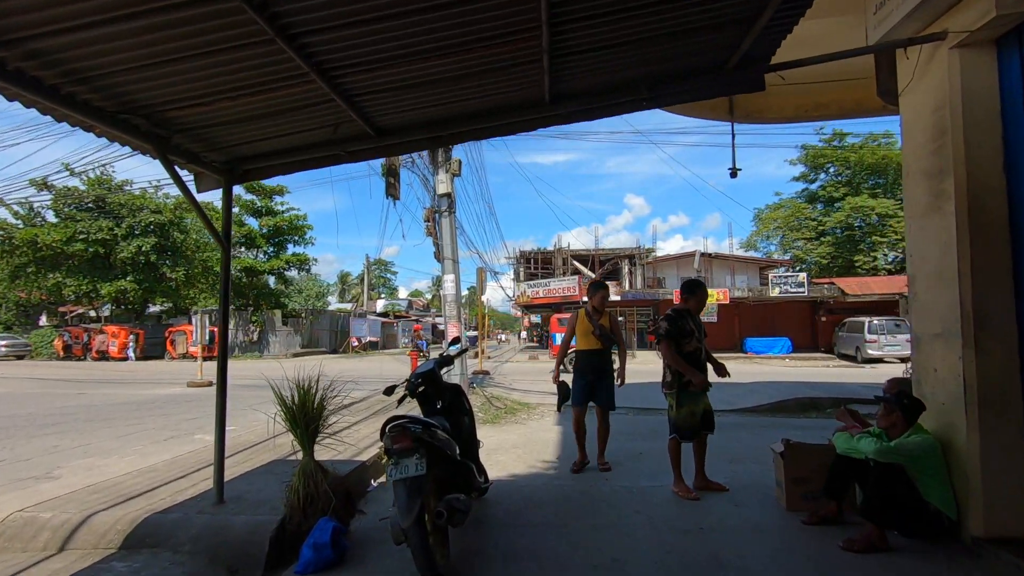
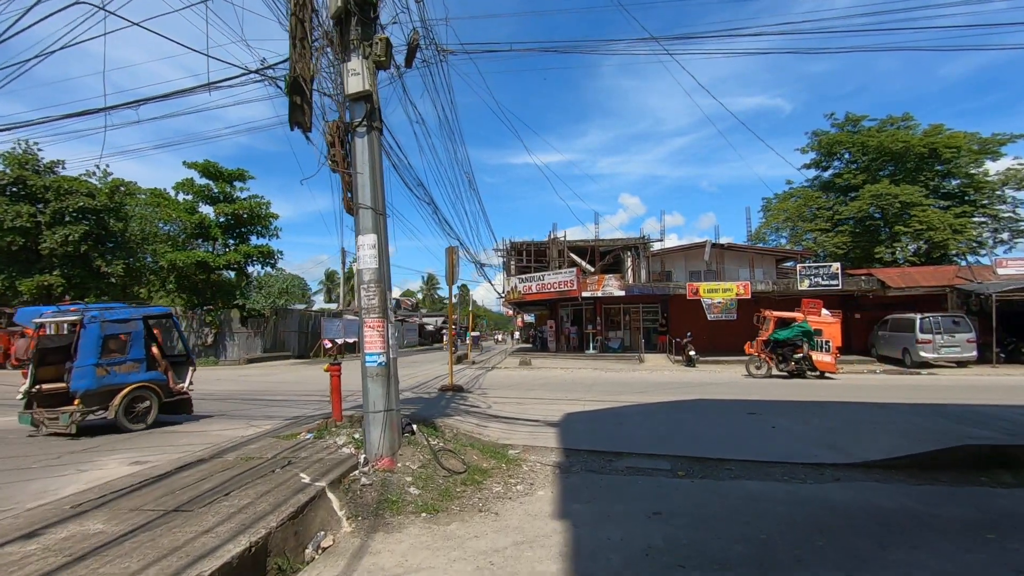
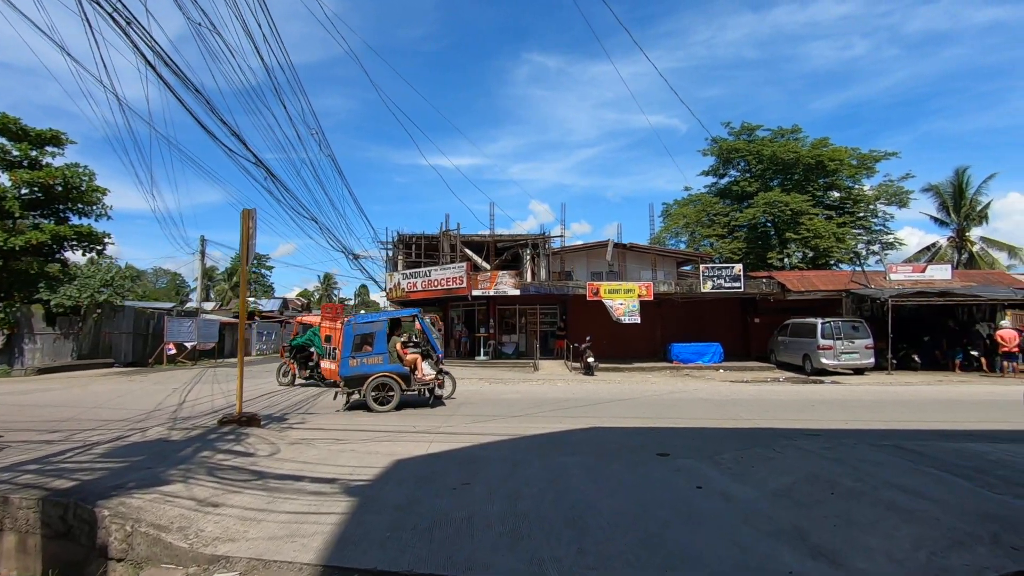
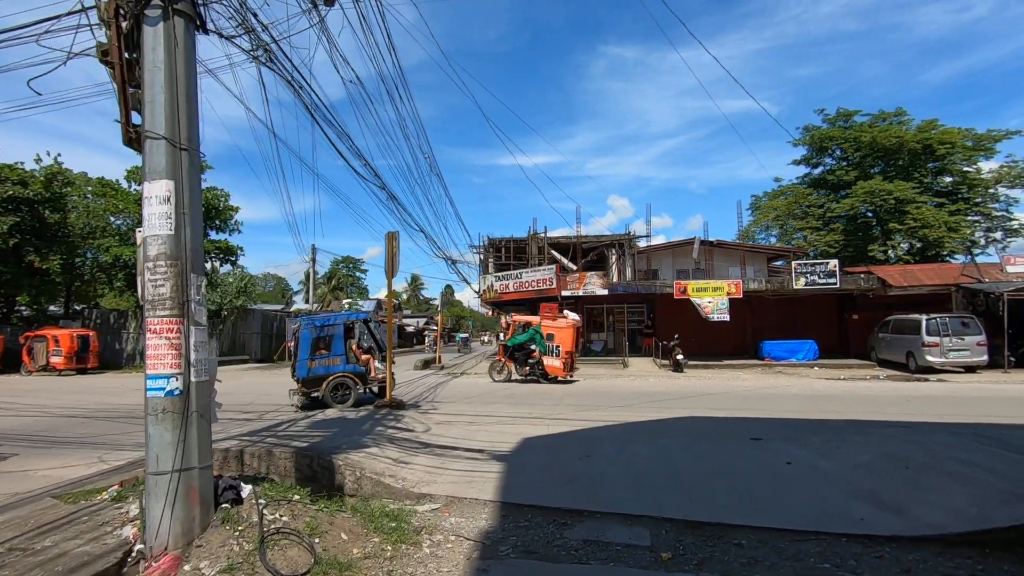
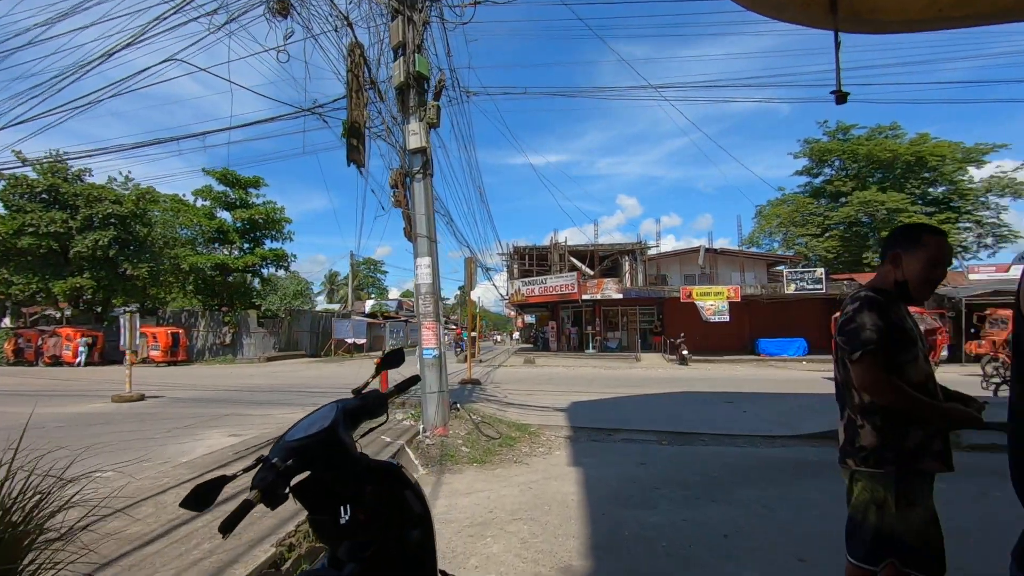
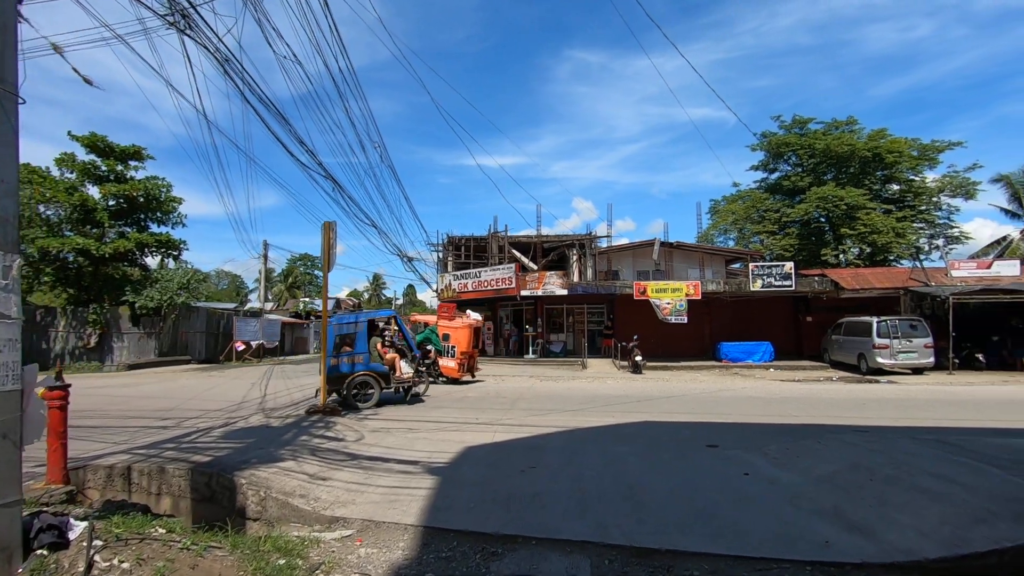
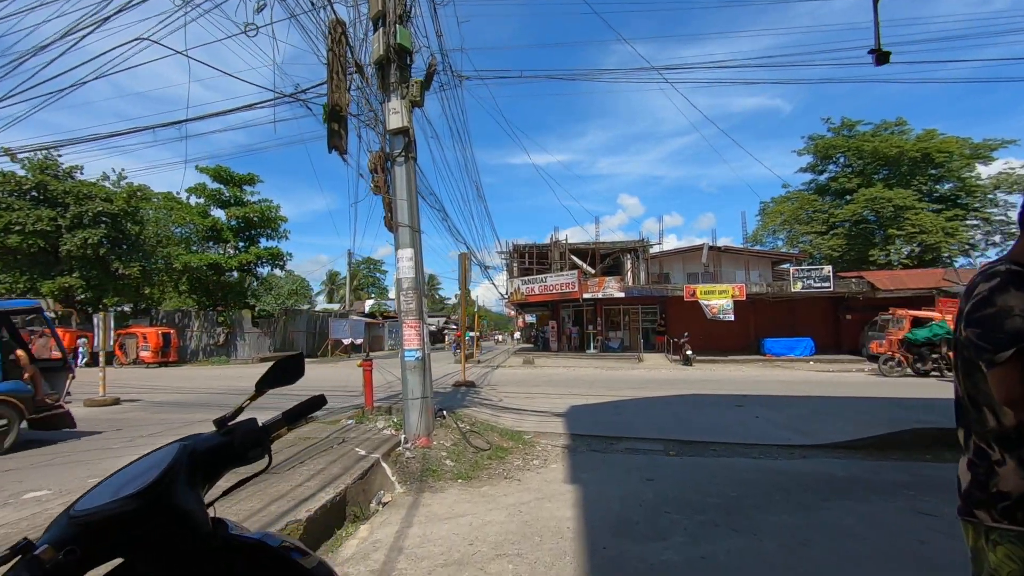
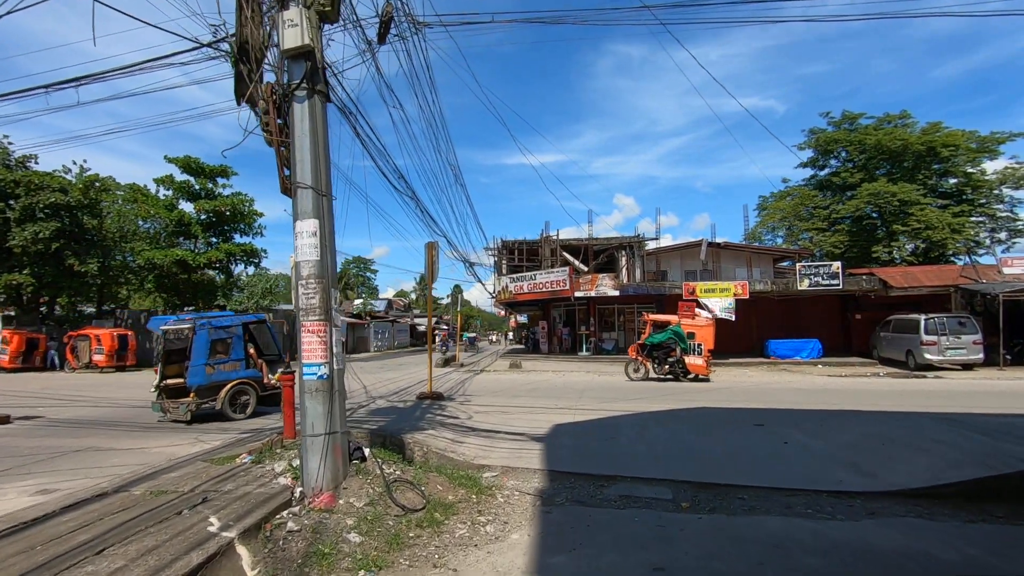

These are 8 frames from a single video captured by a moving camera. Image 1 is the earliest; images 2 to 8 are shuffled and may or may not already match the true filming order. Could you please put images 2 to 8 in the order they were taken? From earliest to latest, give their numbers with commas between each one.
5, 7, 2, 8, 4, 6, 3
